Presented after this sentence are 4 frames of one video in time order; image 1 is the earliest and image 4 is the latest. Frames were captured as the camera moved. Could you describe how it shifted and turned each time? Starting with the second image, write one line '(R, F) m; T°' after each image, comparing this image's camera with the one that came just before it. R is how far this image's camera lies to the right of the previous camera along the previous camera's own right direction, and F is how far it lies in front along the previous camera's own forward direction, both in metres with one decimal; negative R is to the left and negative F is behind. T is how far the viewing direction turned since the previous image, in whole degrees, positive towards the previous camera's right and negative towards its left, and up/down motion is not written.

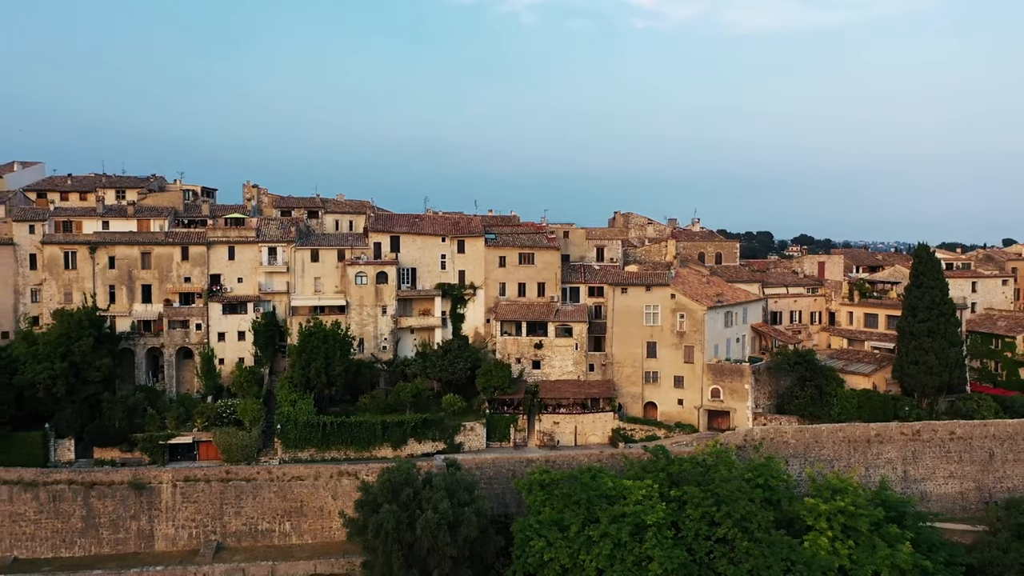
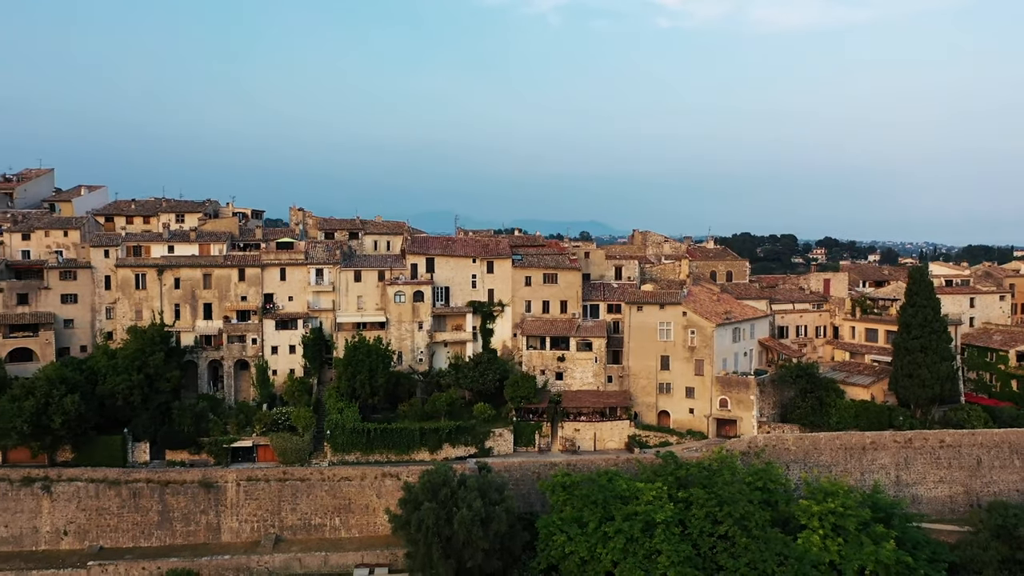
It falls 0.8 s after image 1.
(0.0, -3.2) m; -2°
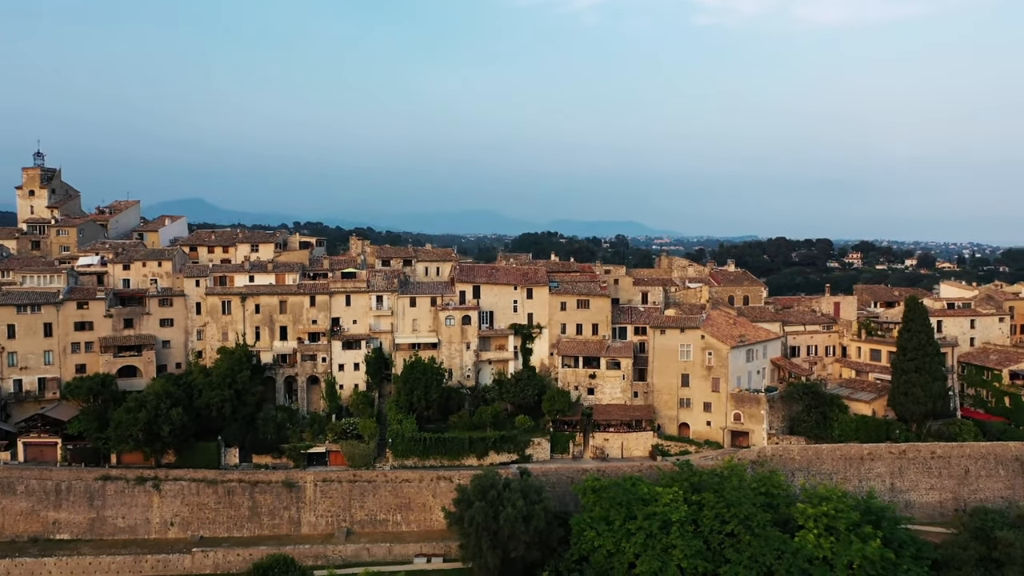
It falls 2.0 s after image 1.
(0.0, -4.8) m; -3°
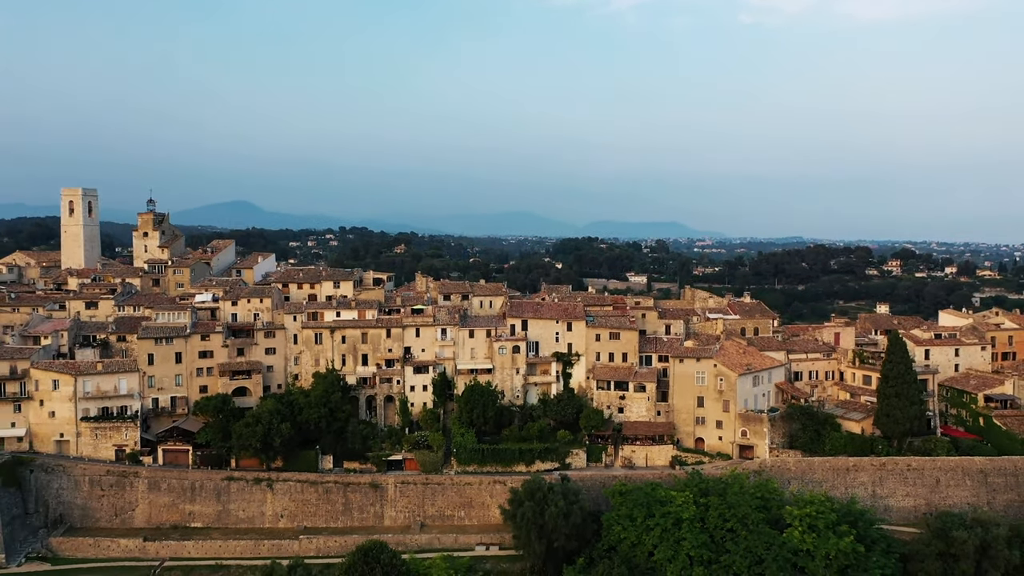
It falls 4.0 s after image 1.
(0.0, -8.1) m; -3°
